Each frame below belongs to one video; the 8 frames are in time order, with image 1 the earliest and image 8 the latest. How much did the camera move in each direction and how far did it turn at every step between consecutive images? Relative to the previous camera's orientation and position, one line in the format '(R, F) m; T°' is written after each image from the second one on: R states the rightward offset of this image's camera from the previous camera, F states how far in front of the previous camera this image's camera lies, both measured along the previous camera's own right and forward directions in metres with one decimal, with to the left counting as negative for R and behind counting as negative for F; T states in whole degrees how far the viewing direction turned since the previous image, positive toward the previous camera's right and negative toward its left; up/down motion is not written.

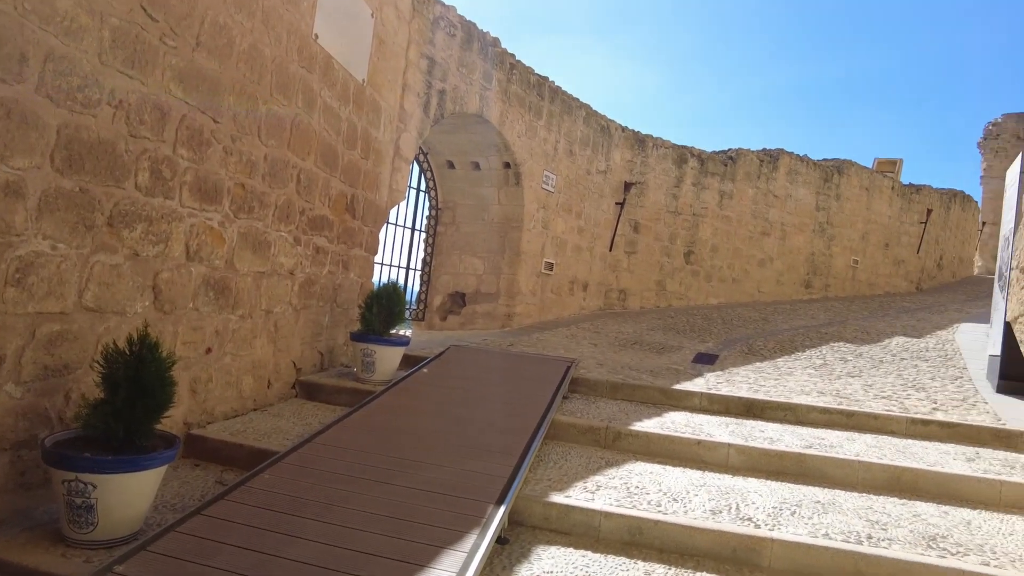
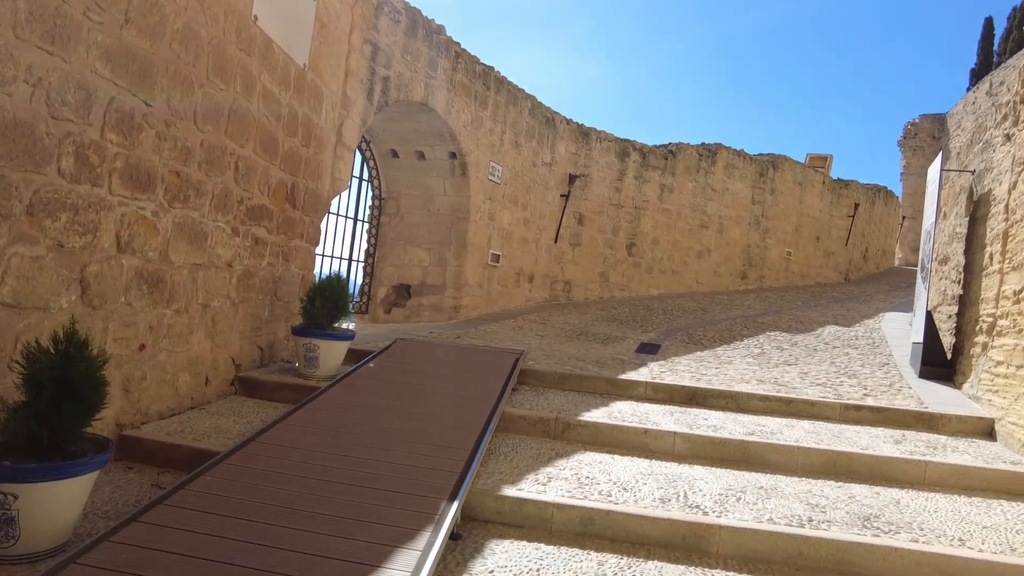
(0.0, 0.0) m; +5°
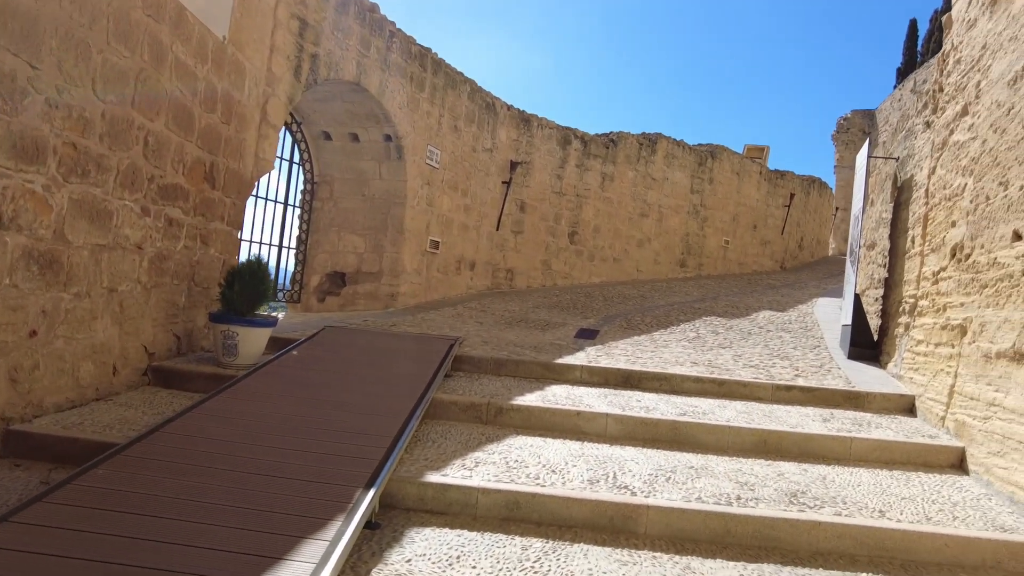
(+0.1, +0.1) m; +4°
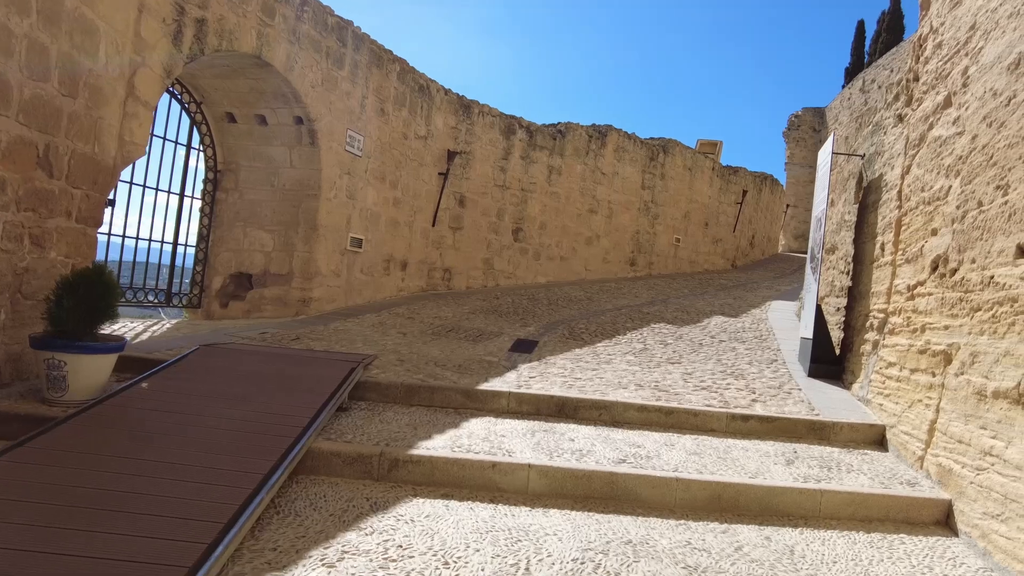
(+0.3, +0.8) m; +4°
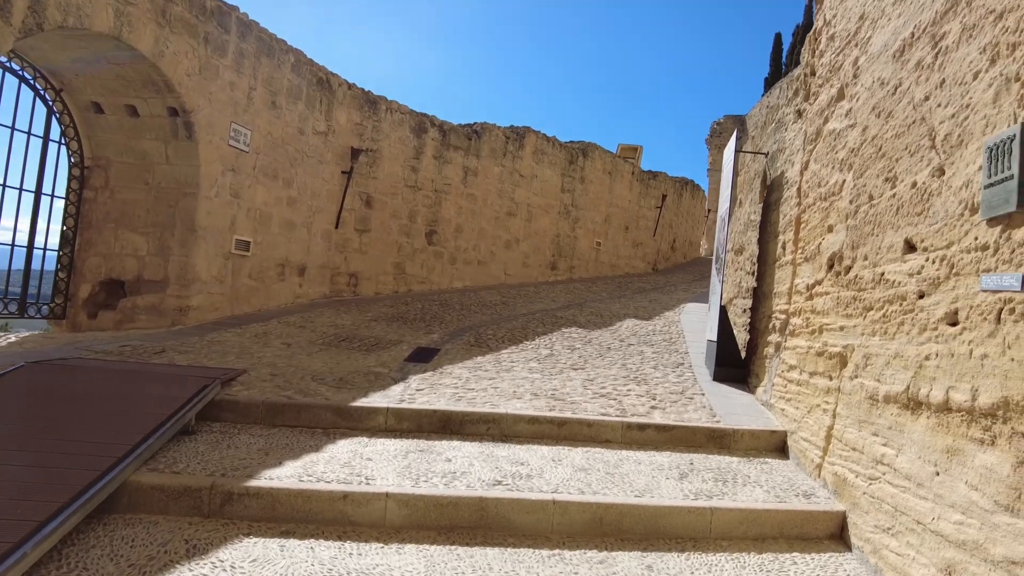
(+0.3, +0.3) m; +5°
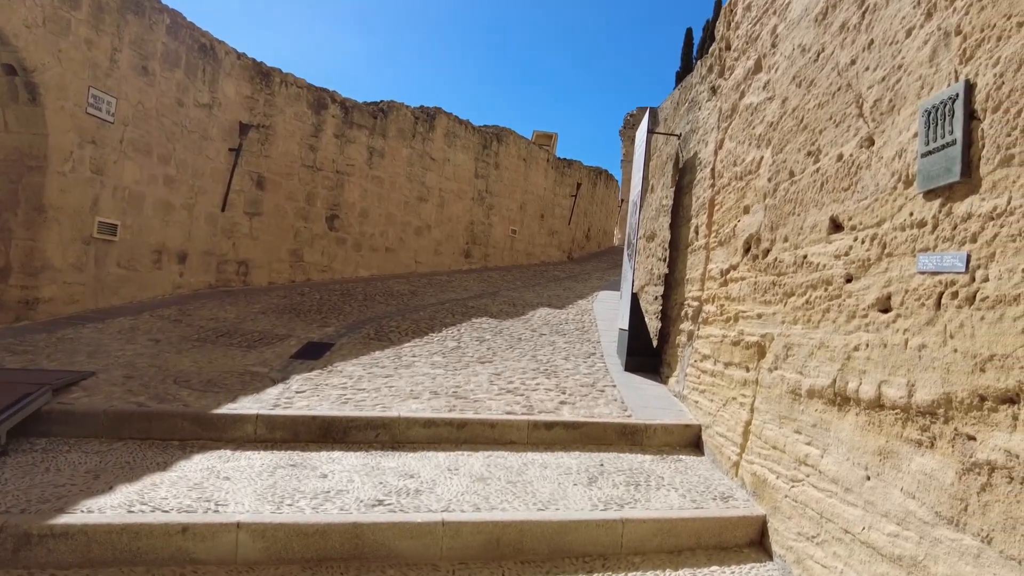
(+0.1, +0.4) m; +7°
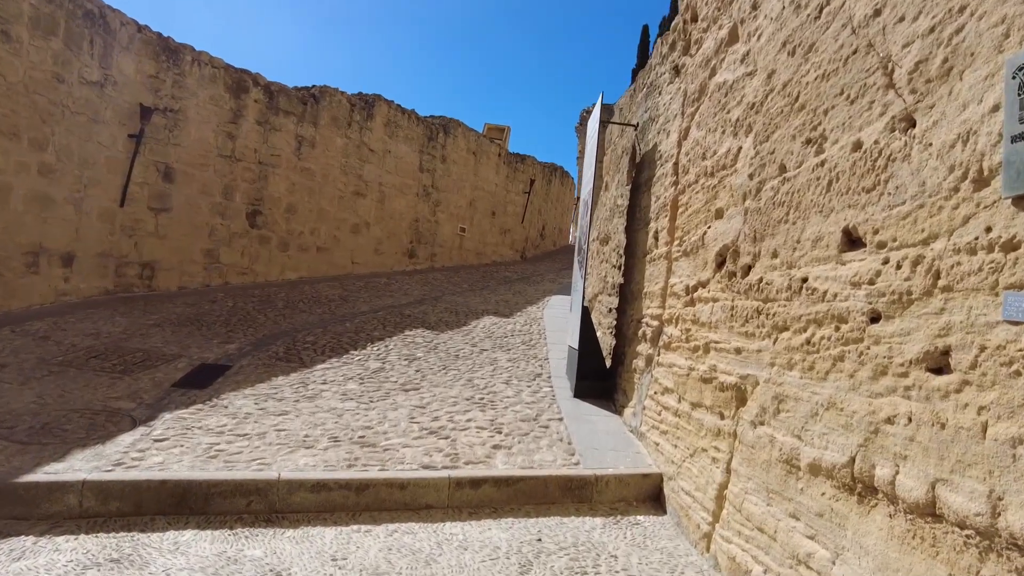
(+0.2, +0.7) m; +4°
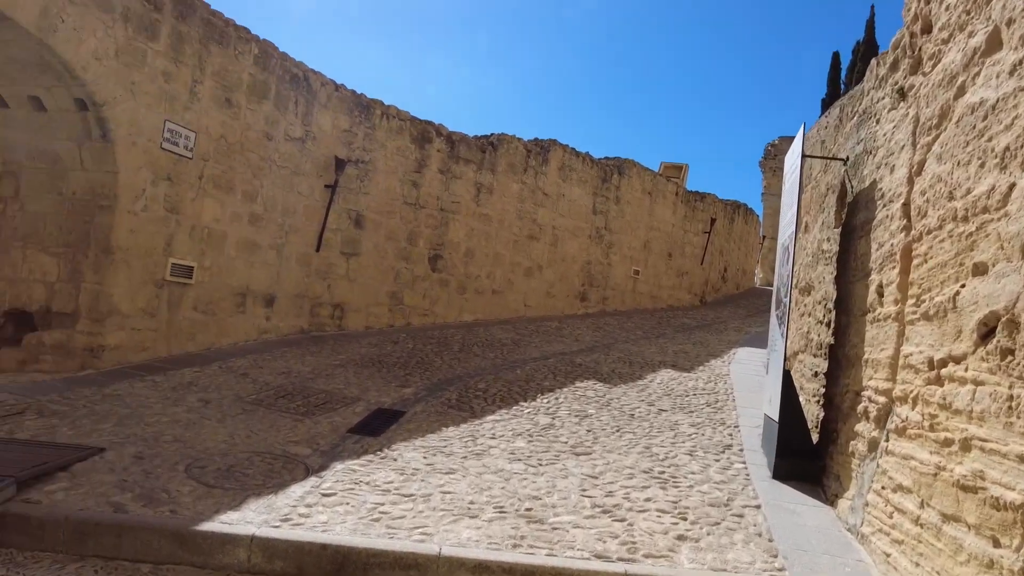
(-0.1, +0.3) m; -15°
